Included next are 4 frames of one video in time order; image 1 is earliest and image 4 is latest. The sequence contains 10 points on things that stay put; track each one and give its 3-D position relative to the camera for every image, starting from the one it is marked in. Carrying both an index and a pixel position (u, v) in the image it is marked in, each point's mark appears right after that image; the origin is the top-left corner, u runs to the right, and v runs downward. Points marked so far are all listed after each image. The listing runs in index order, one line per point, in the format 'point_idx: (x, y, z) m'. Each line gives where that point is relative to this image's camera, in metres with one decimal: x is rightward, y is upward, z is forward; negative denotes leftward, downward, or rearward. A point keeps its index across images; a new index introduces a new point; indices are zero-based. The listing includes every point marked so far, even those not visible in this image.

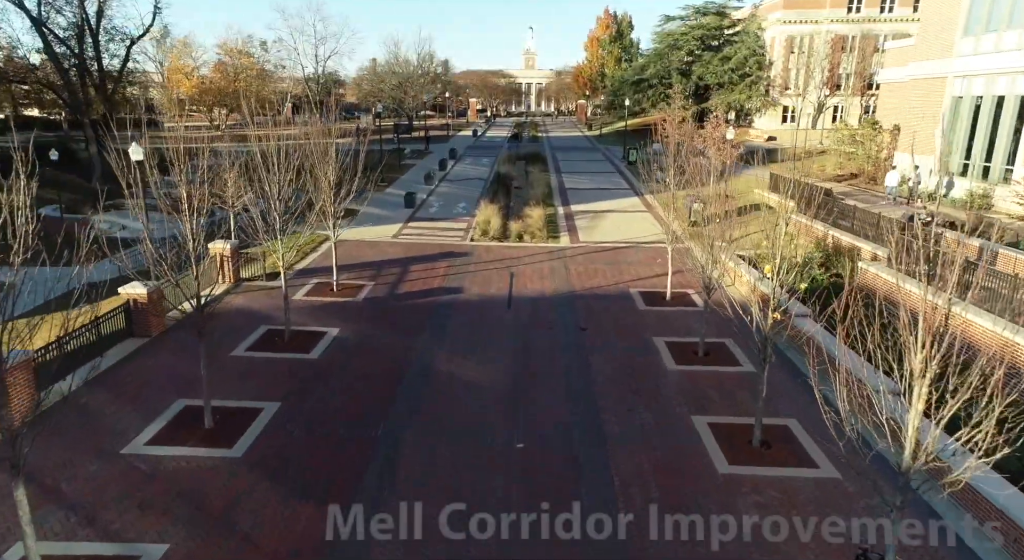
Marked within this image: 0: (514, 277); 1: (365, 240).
0: (+0.1, 0.0, +16.0) m
1: (-4.3, +1.2, +19.3) m
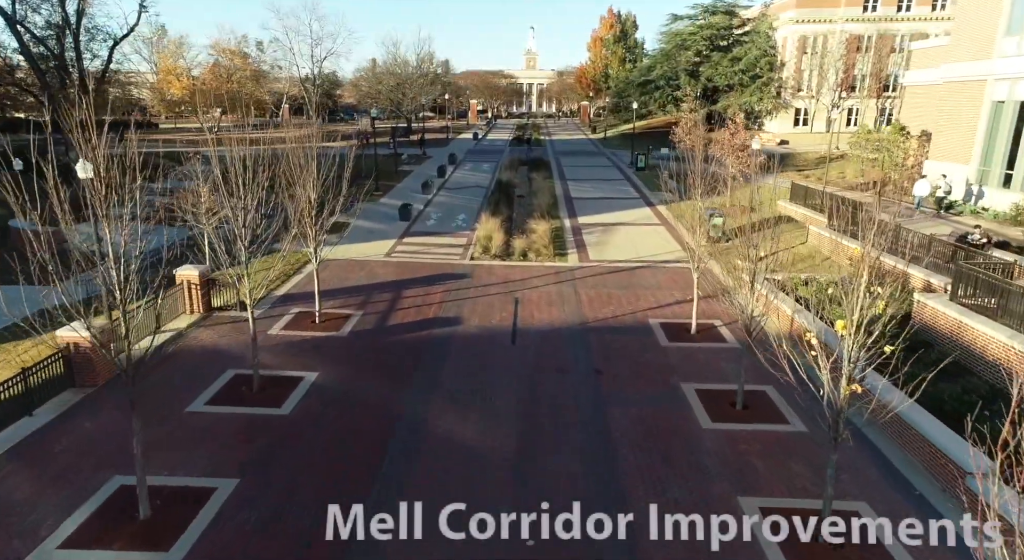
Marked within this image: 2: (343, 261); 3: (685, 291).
0: (+0.2, -0.6, +14.3) m
1: (-4.2, +0.6, +17.6) m
2: (-4.5, +0.5, +17.4) m
3: (+4.1, -0.3, +15.2) m
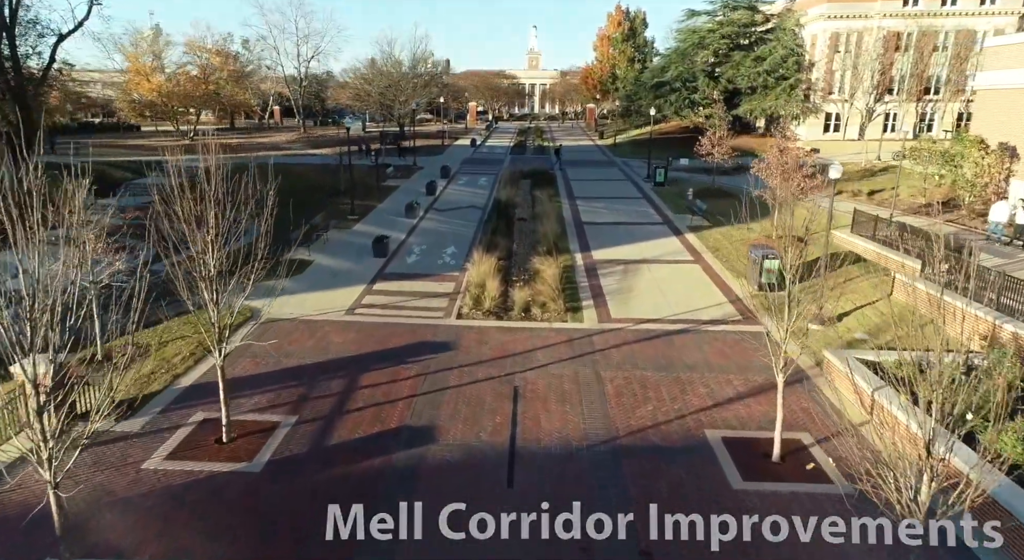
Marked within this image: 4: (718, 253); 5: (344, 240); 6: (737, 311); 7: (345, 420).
0: (+0.1, -2.0, +10.2) m
1: (-4.3, -0.8, +13.5) m
2: (-4.5, -0.8, +13.3) m
3: (+4.0, -1.7, +11.1) m
4: (+5.9, +0.8, +18.9) m
5: (-5.0, +1.2, +19.5) m
6: (+4.9, -0.7, +14.4) m
7: (-2.5, -2.1, +9.6) m
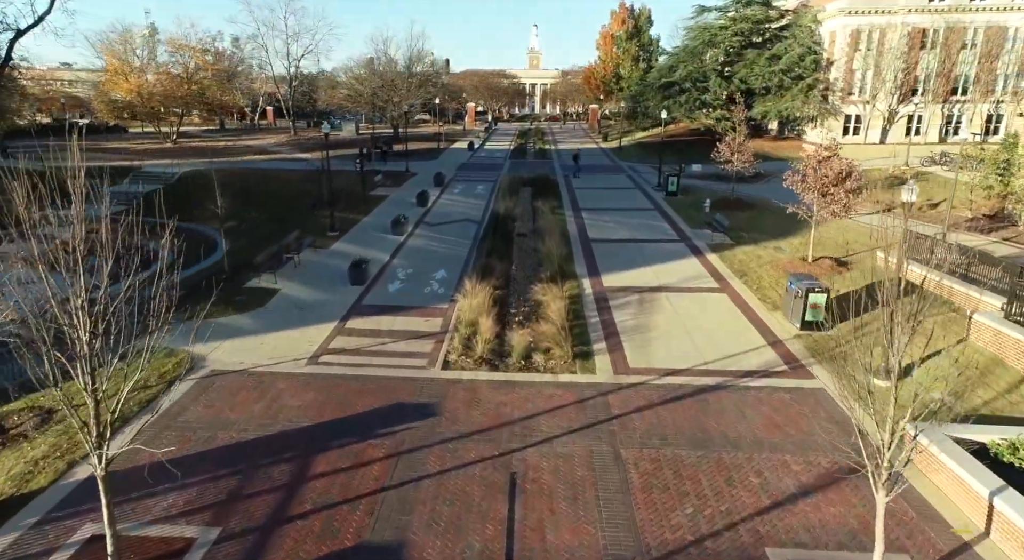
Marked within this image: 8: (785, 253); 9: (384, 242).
0: (+0.1, -2.7, +7.7) m
1: (-4.3, -1.5, +11.1) m
2: (-4.5, -1.6, +10.8) m
3: (+4.0, -2.4, +8.6) m
4: (+5.9, 0.0, +16.5) m
5: (-5.1, +0.5, +17.0) m
6: (+4.9, -1.4, +12.0) m
7: (-2.5, -2.8, +7.2) m
8: (+7.6, +0.8, +18.3) m
9: (-3.8, +1.1, +19.3) m
